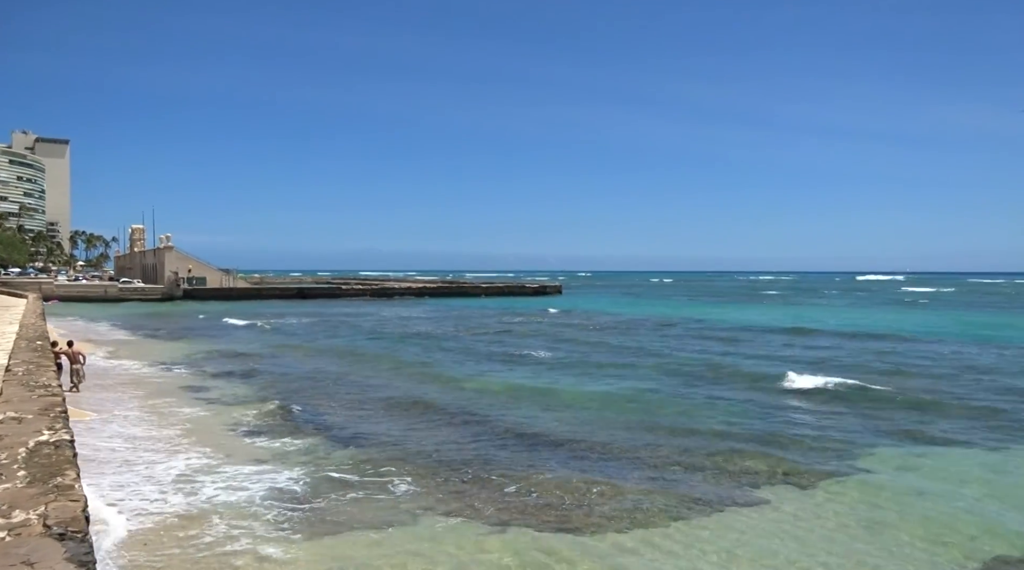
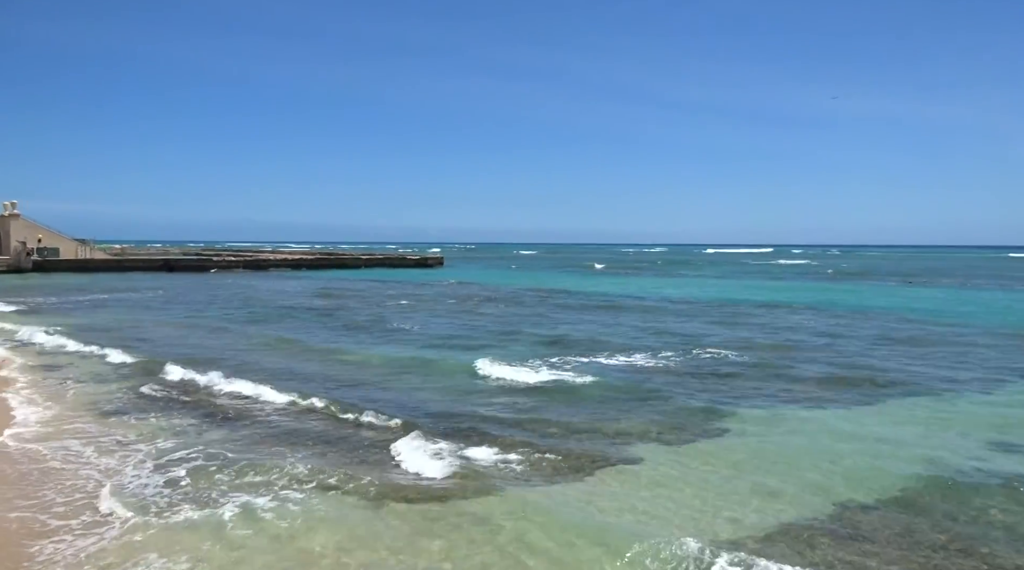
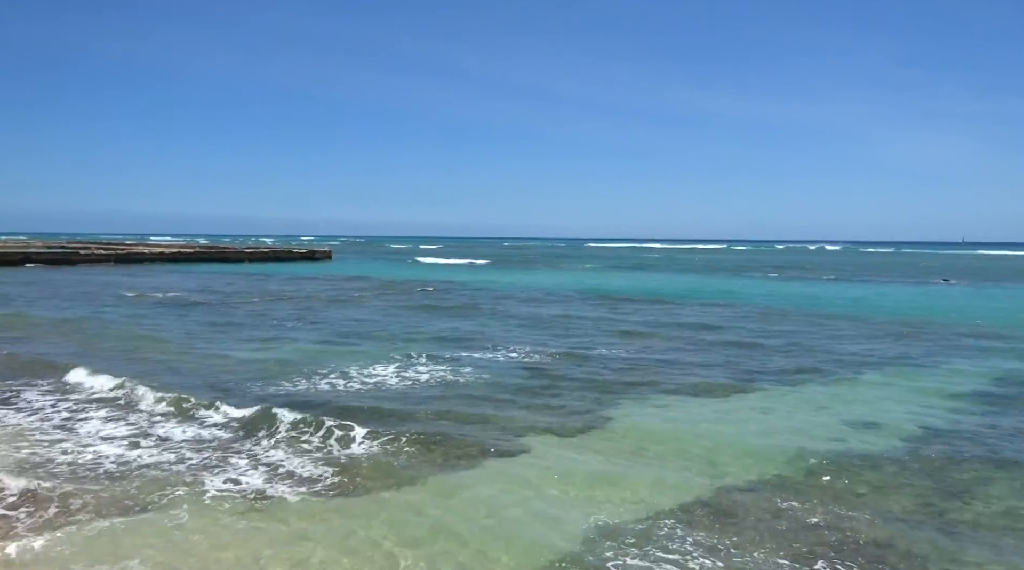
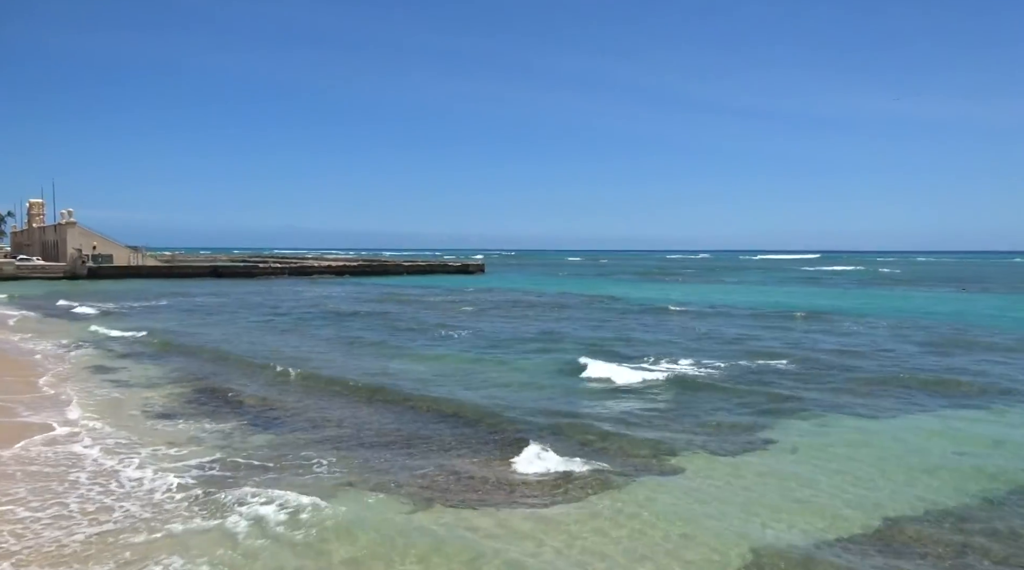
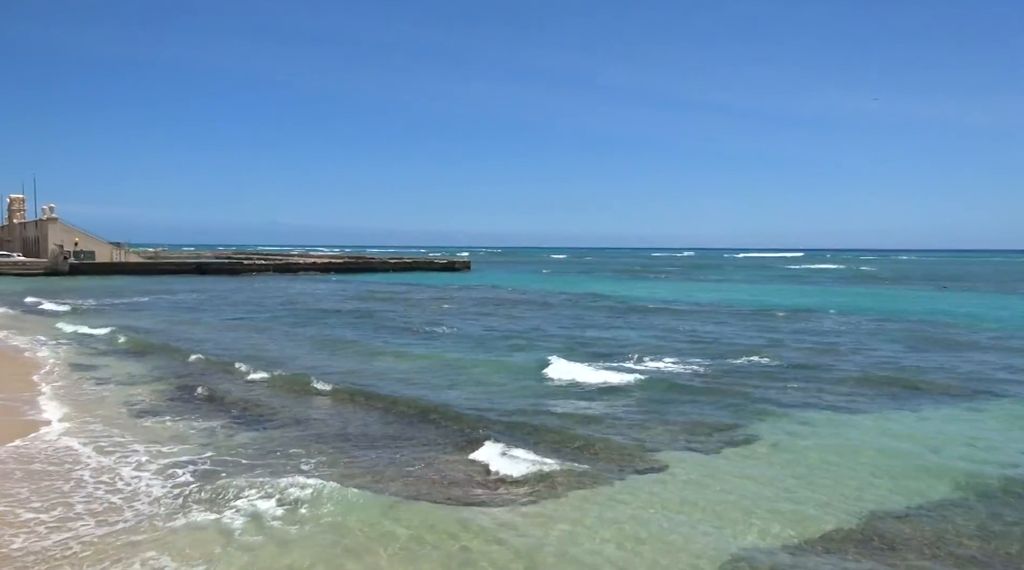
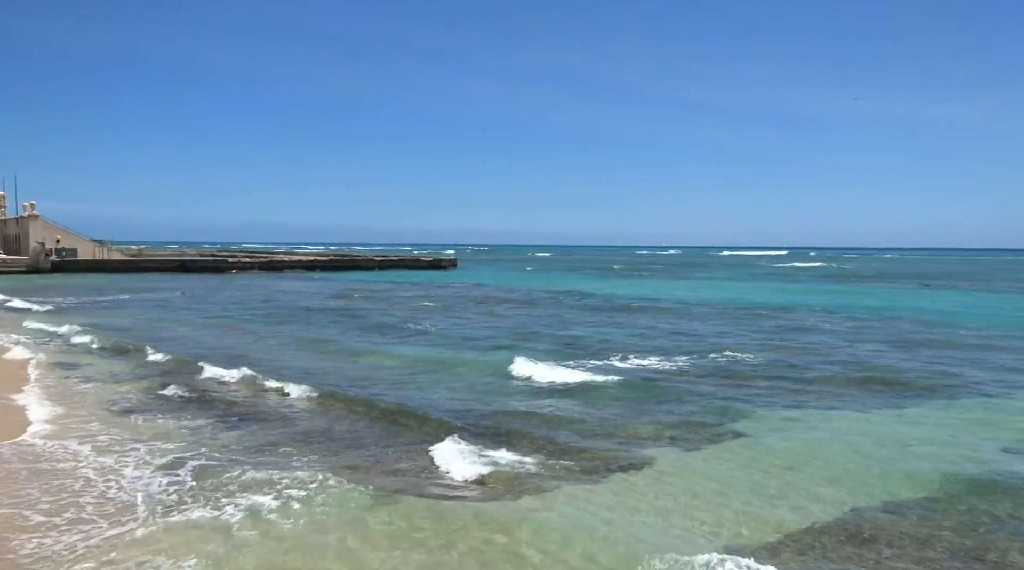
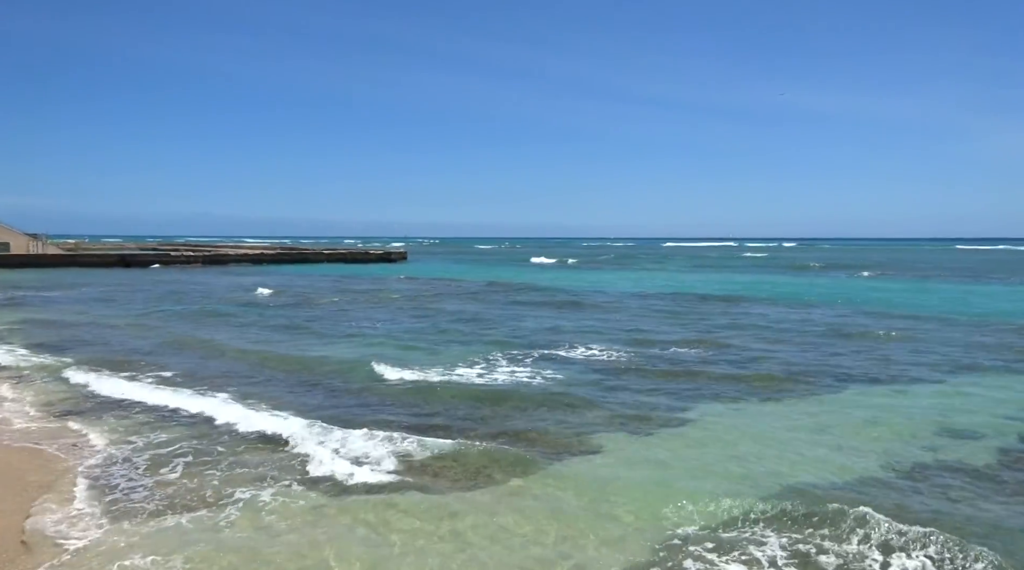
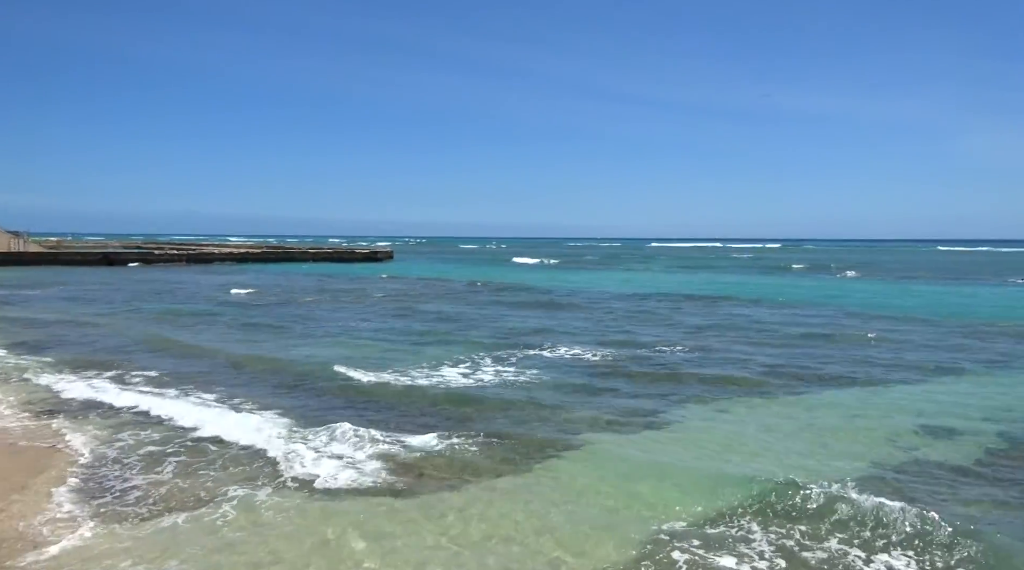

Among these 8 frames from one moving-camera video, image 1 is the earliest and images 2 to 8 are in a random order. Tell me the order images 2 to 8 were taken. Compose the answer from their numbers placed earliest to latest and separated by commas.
4, 5, 6, 2, 7, 8, 3
